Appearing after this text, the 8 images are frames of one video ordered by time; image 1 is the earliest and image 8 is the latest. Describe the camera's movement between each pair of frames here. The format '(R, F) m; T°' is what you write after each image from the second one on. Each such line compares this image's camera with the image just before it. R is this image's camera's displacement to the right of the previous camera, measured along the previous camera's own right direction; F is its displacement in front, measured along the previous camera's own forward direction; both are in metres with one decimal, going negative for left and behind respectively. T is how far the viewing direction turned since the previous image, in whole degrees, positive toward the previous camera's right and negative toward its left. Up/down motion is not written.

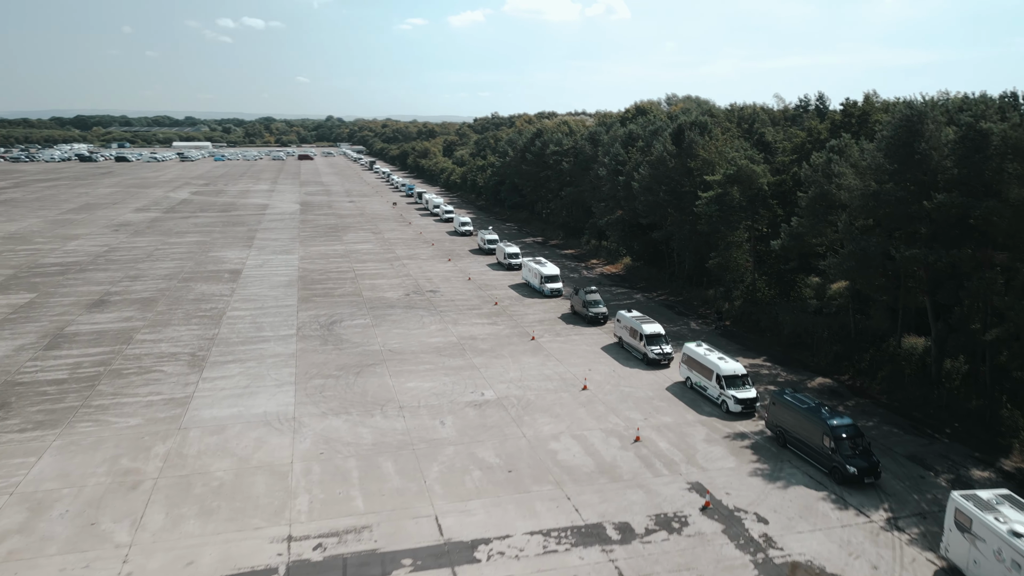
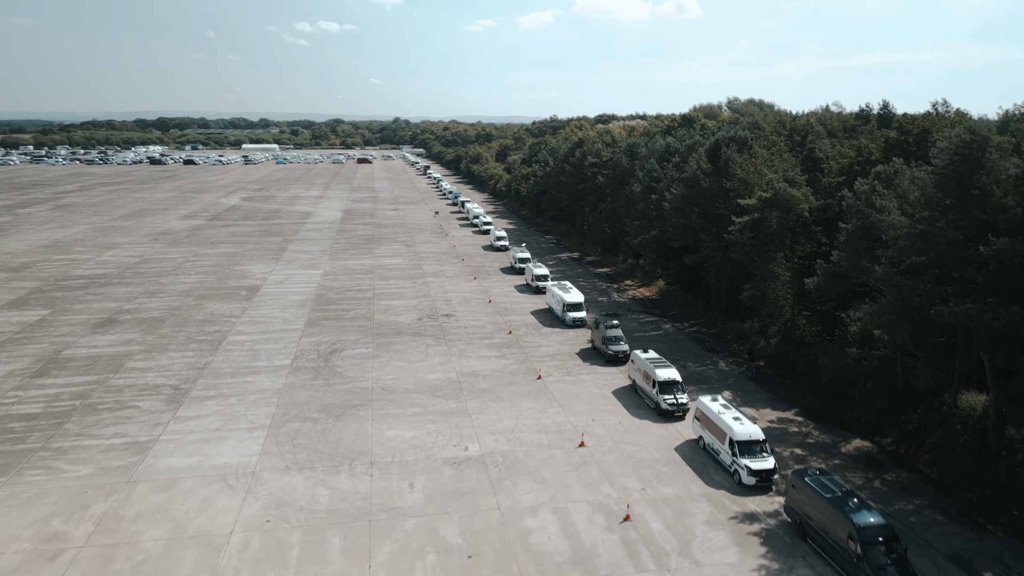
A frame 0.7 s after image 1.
(+1.9, +2.2) m; -5°
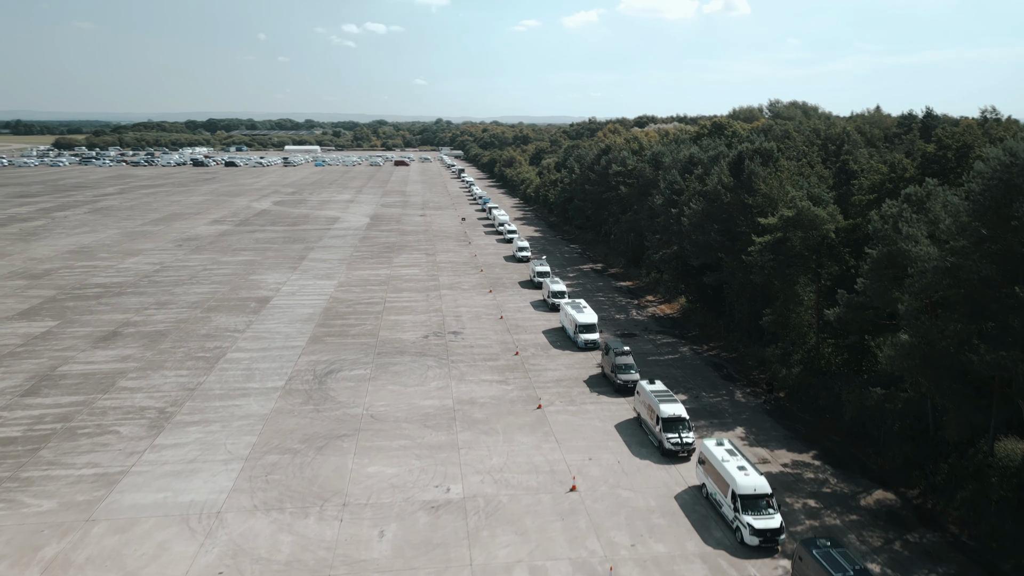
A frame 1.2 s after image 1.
(+1.3, +1.4) m; -3°
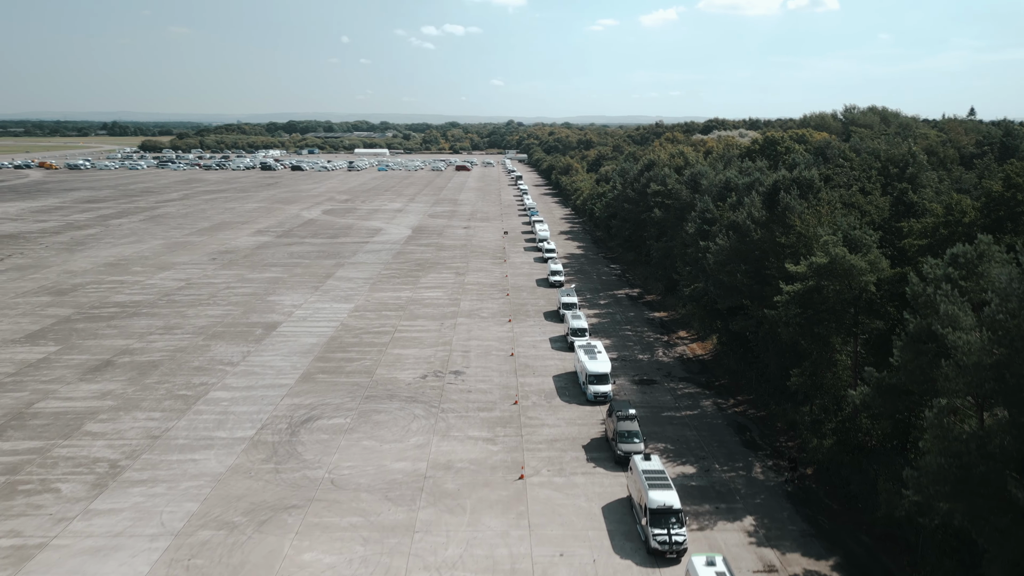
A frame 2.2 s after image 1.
(+2.4, +2.8) m; -6°
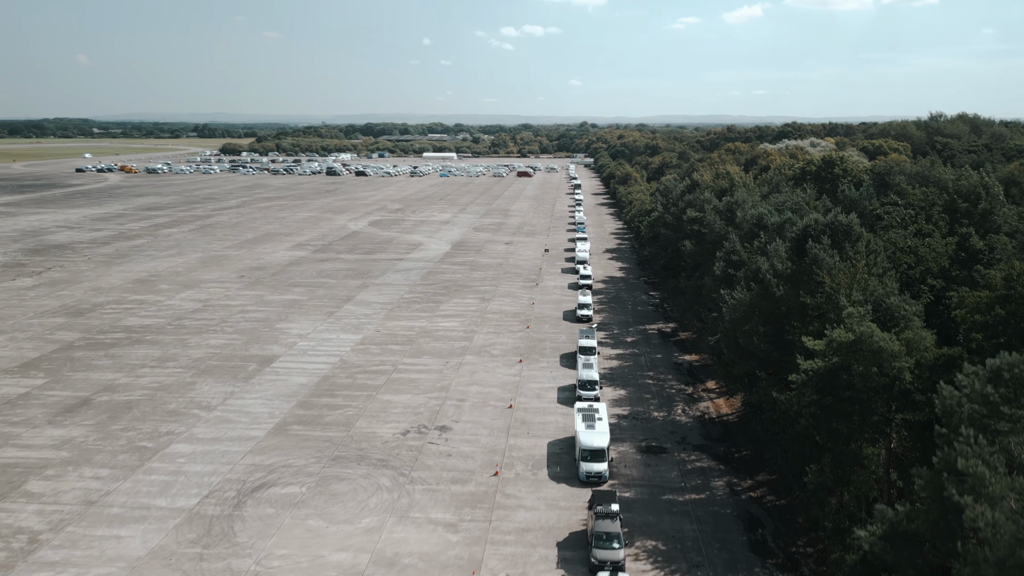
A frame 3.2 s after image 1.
(+2.7, +3.2) m; -6°
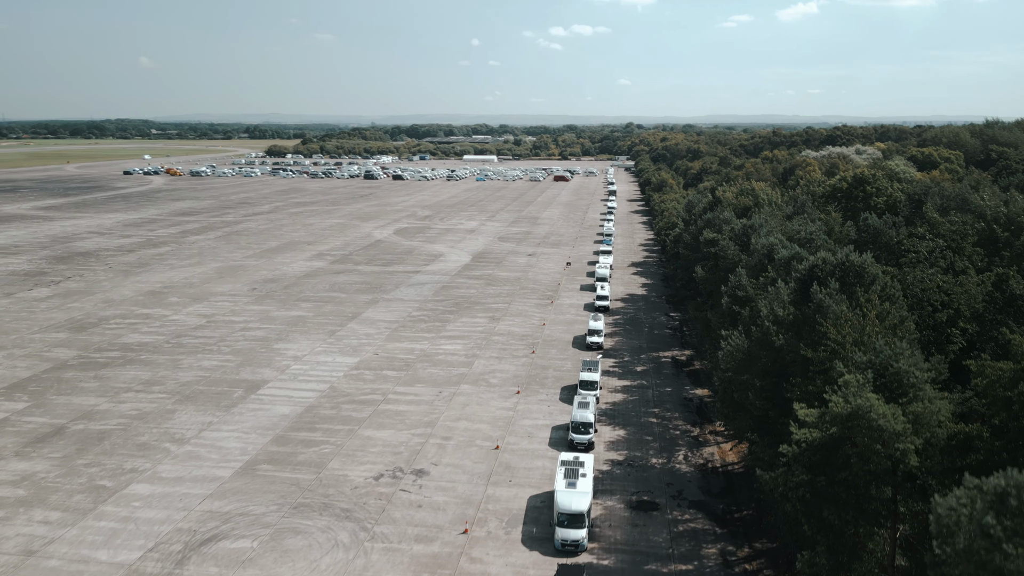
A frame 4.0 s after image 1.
(+2.0, +2.0) m; -4°
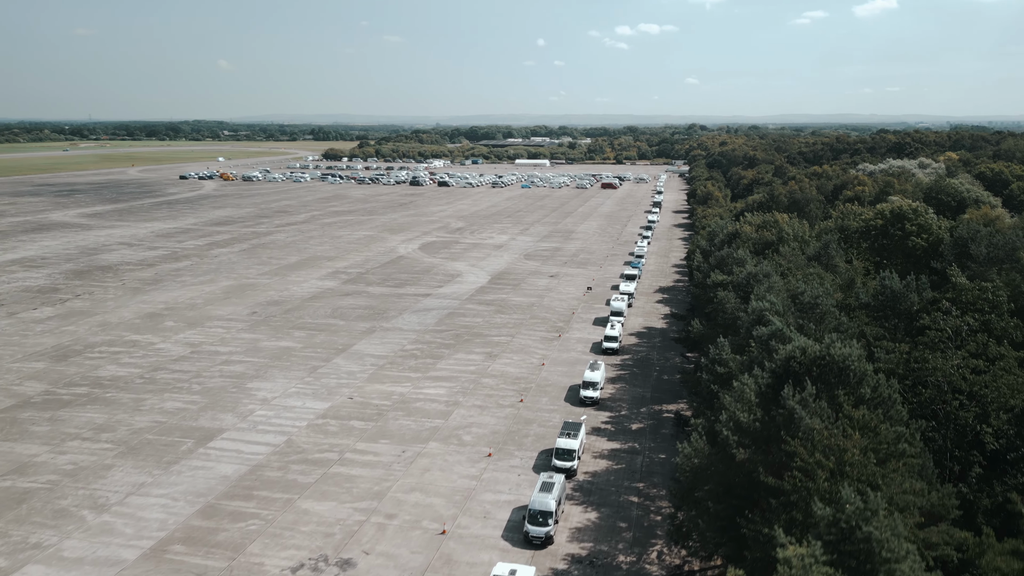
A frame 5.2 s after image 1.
(+3.3, +3.5) m; -5°
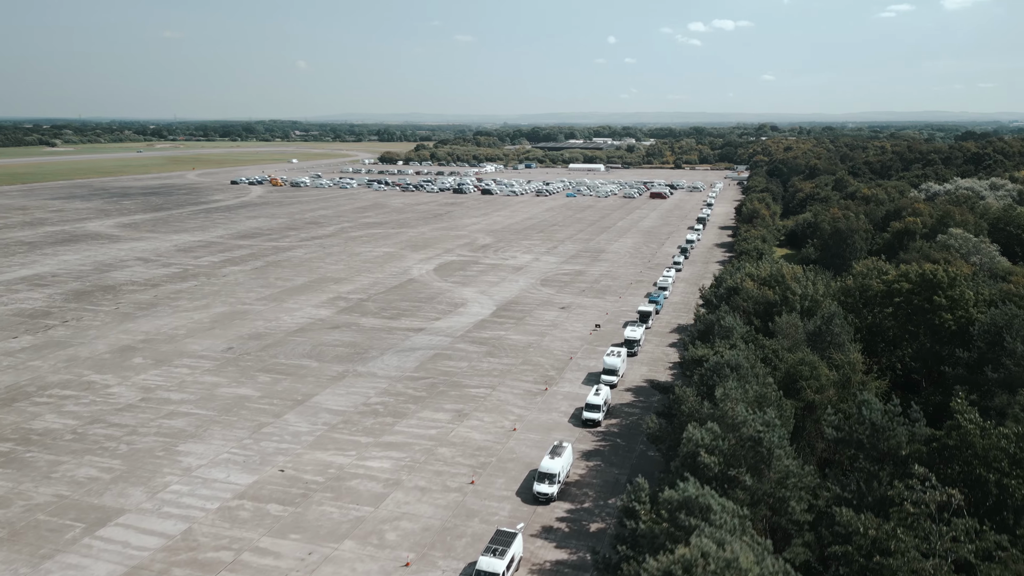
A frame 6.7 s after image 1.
(+4.4, +4.8) m; -5°
